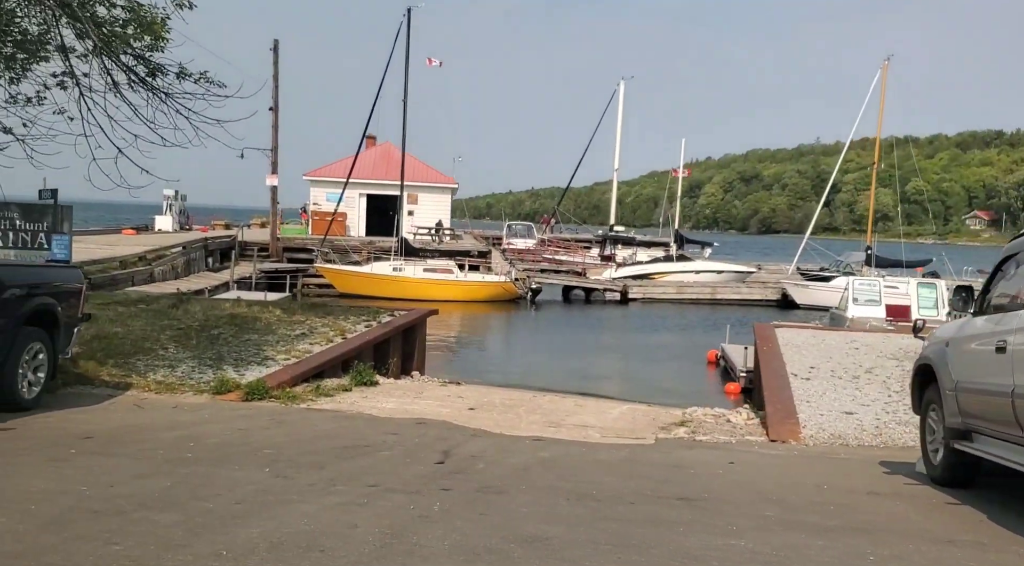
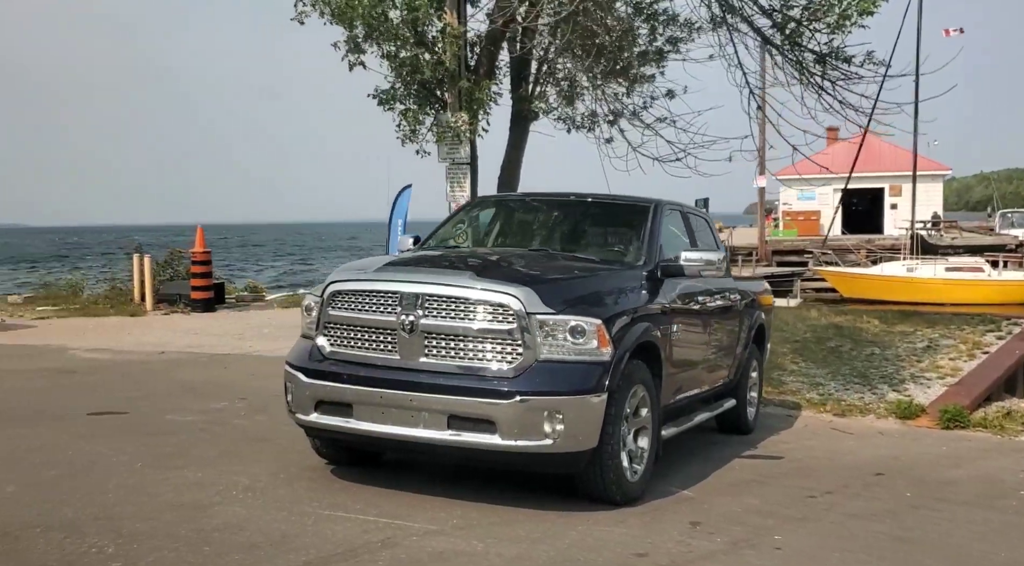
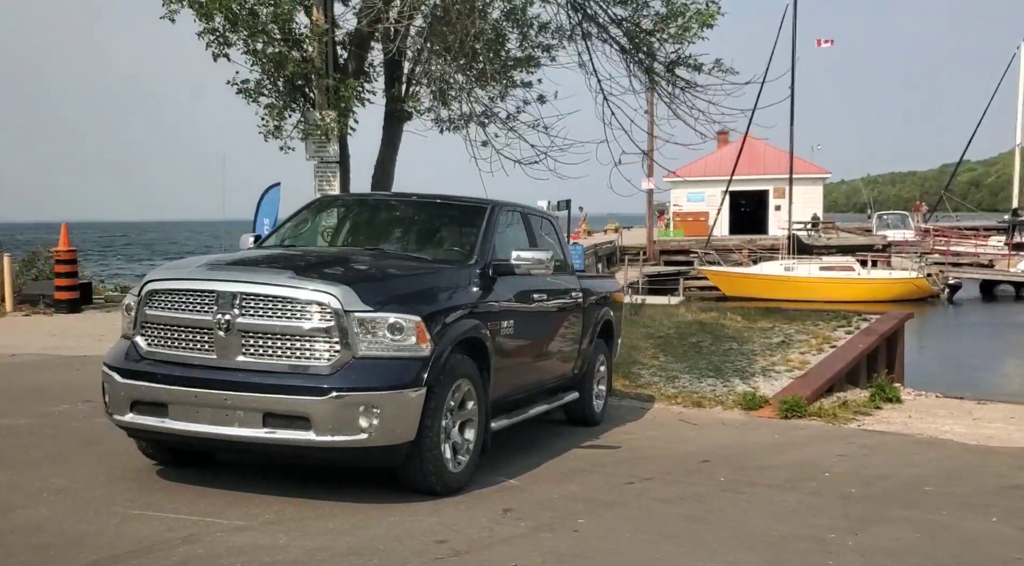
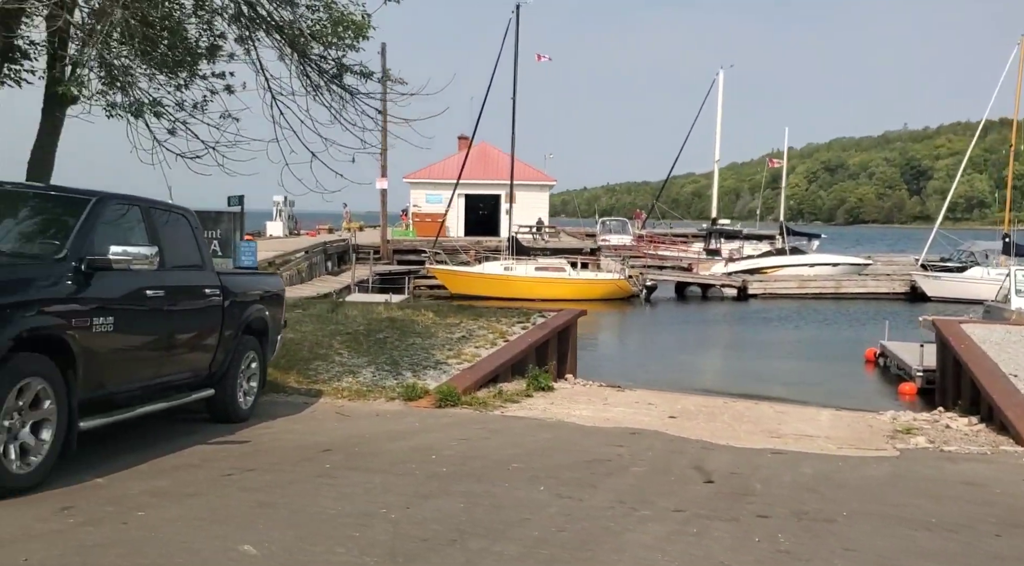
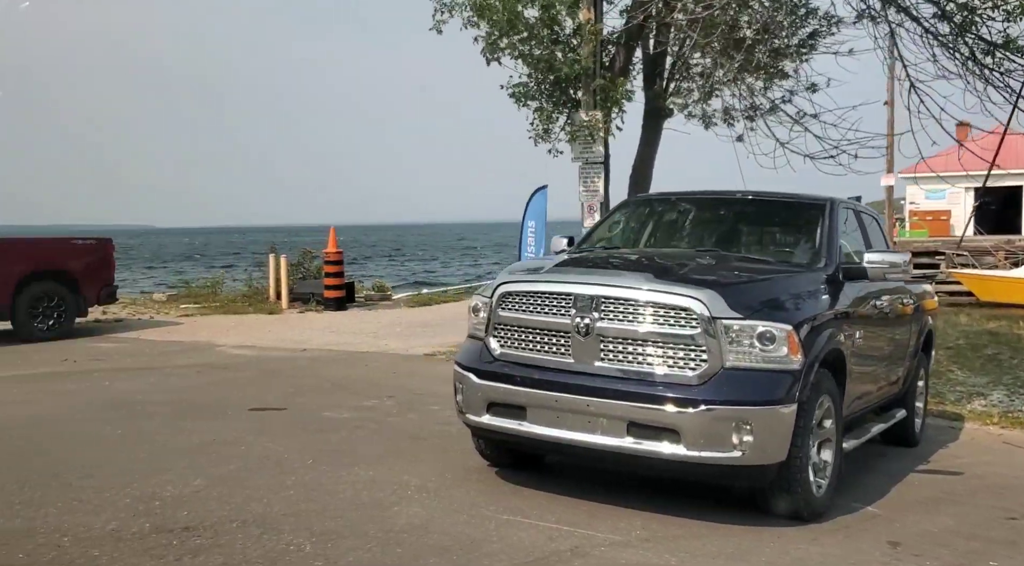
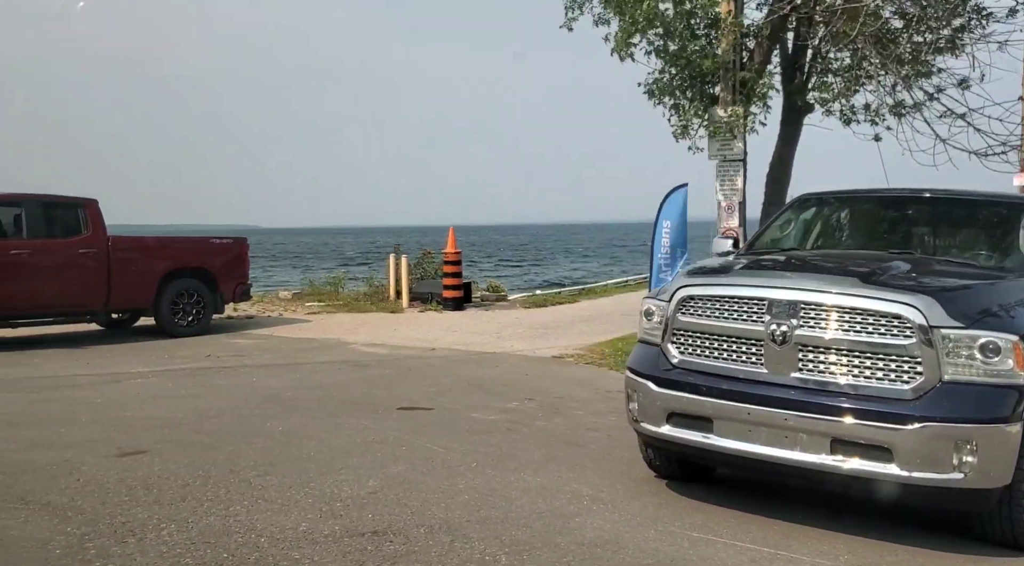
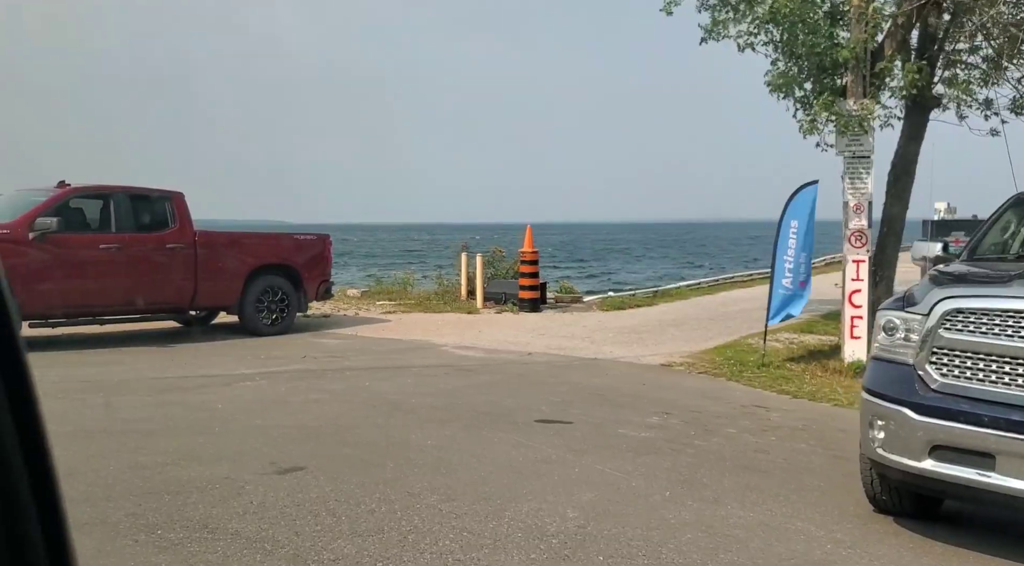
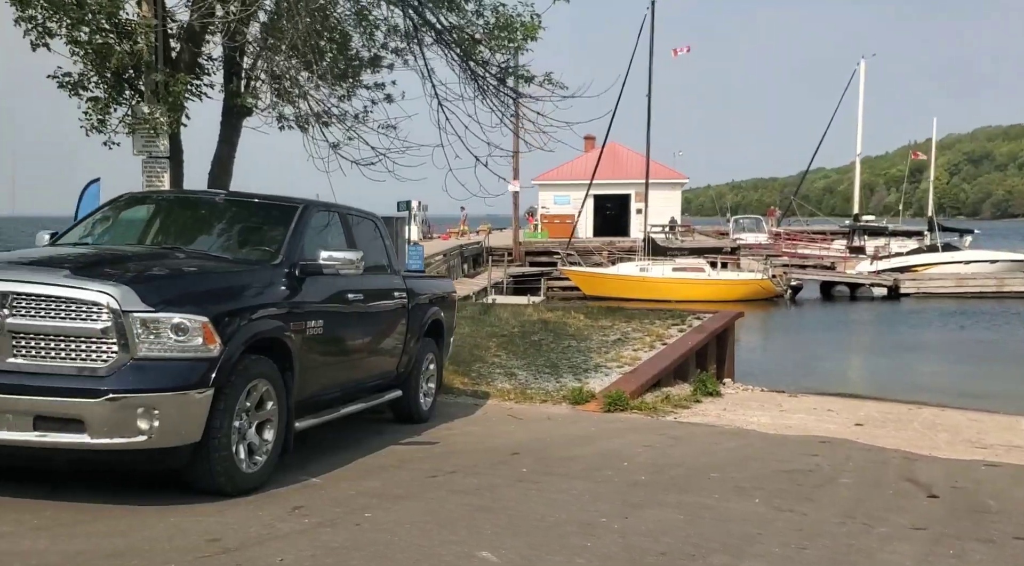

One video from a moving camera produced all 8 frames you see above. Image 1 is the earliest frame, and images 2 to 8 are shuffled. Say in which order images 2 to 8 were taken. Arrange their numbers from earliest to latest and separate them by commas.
4, 8, 3, 2, 5, 6, 7
